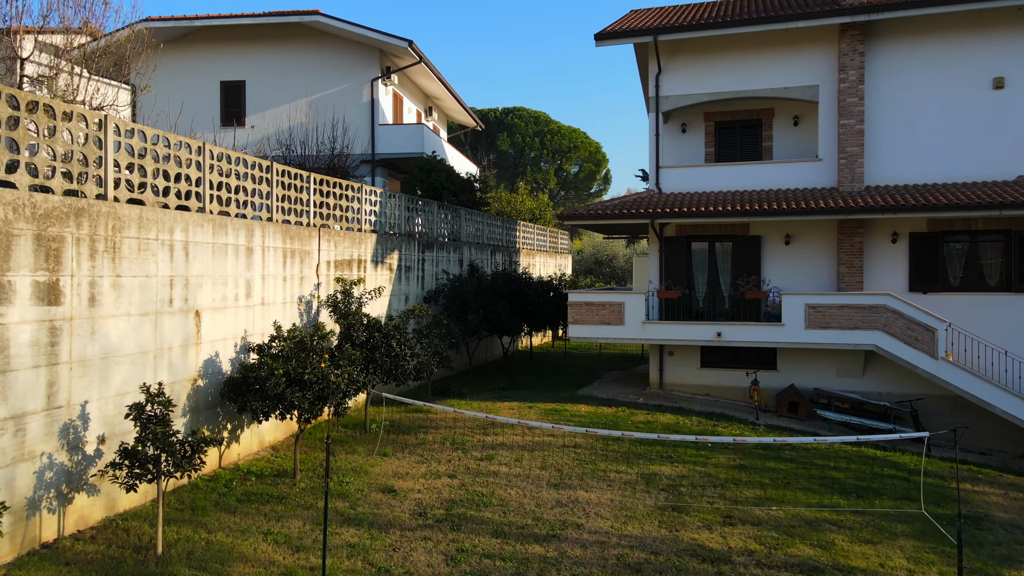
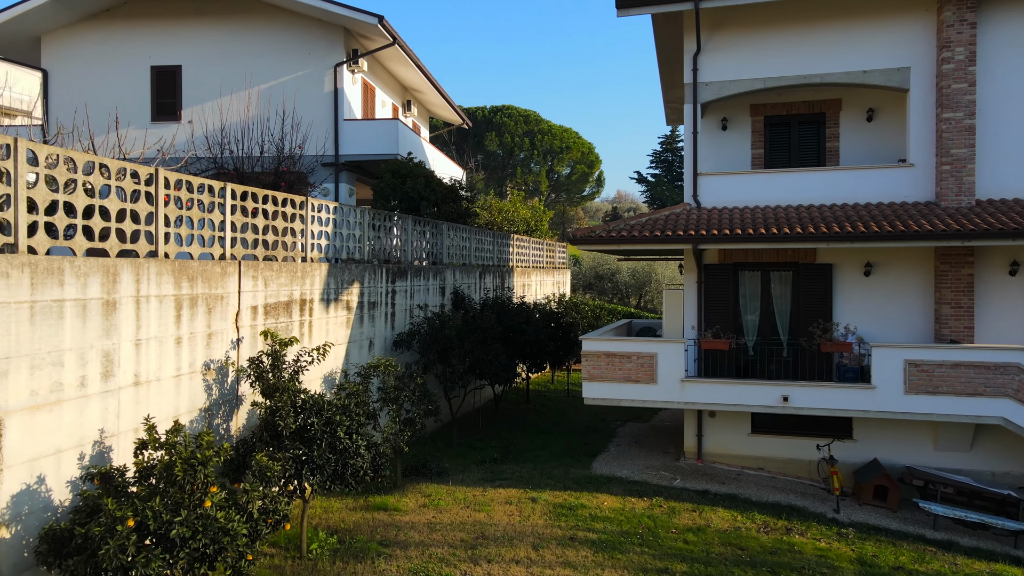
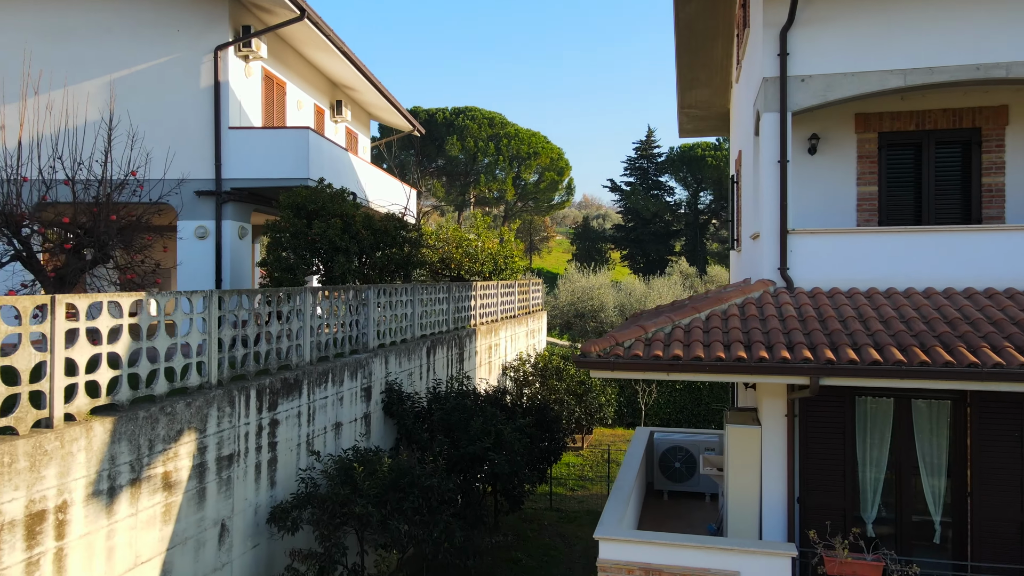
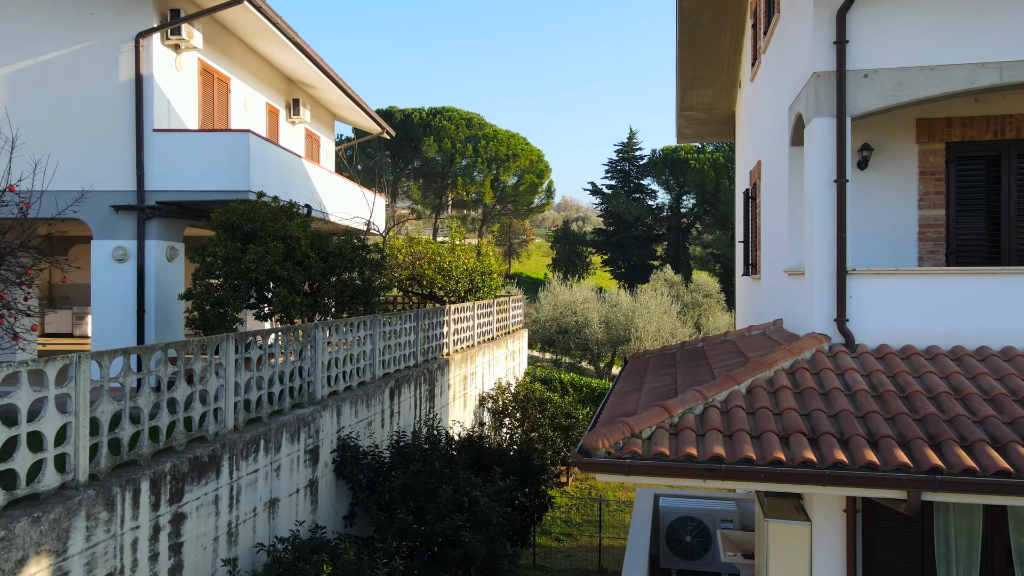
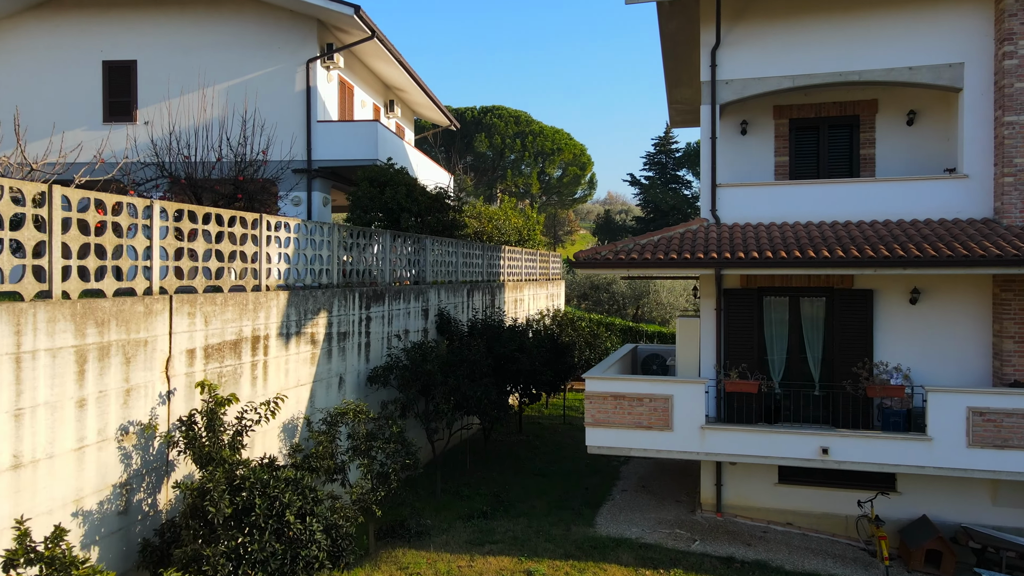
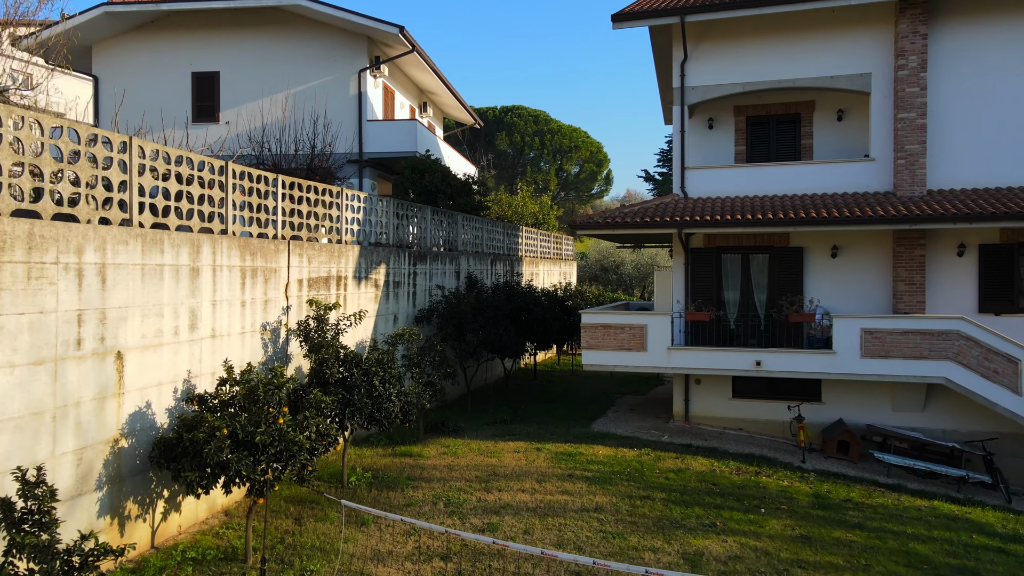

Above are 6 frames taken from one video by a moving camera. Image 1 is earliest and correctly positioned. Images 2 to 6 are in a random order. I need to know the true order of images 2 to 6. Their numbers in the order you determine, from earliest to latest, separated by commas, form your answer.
6, 2, 5, 3, 4
